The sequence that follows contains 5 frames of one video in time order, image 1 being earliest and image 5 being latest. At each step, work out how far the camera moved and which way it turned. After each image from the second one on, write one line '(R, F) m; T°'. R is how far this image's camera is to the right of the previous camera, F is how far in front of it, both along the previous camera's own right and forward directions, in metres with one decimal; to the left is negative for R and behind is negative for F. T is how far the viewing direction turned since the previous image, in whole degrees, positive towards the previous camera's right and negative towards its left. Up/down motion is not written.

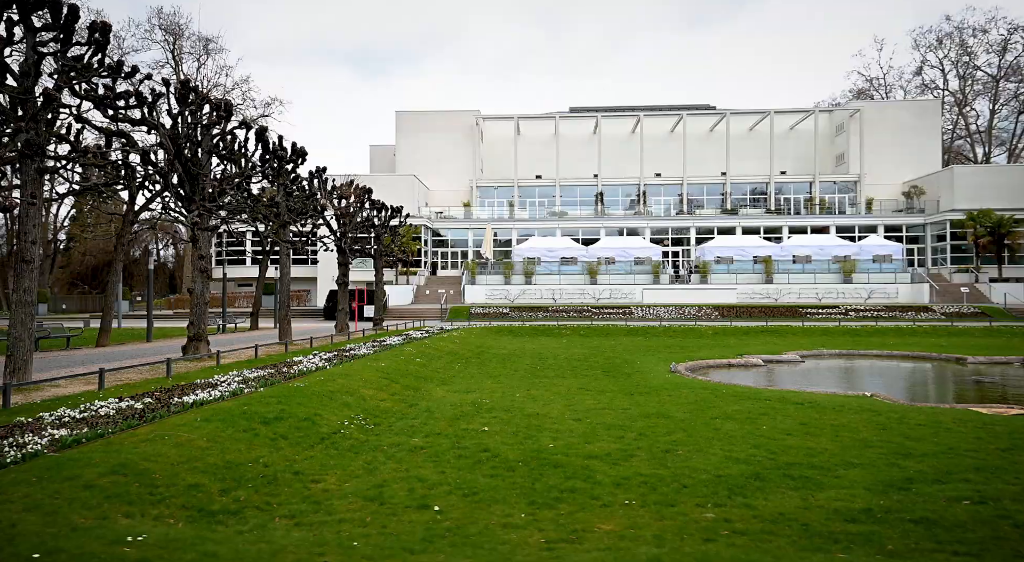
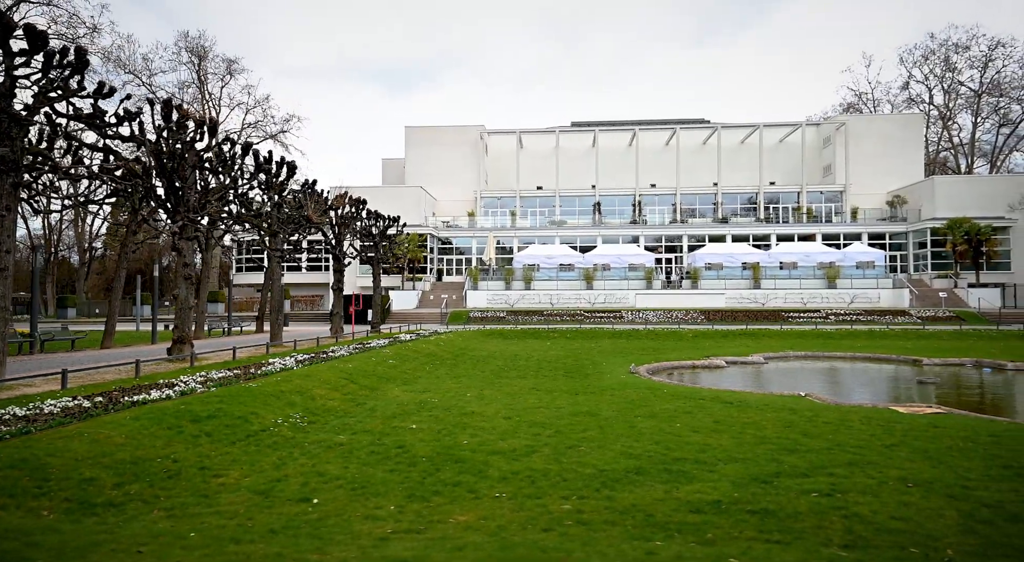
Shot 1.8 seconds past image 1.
(+1.6, -0.1) m; -1°
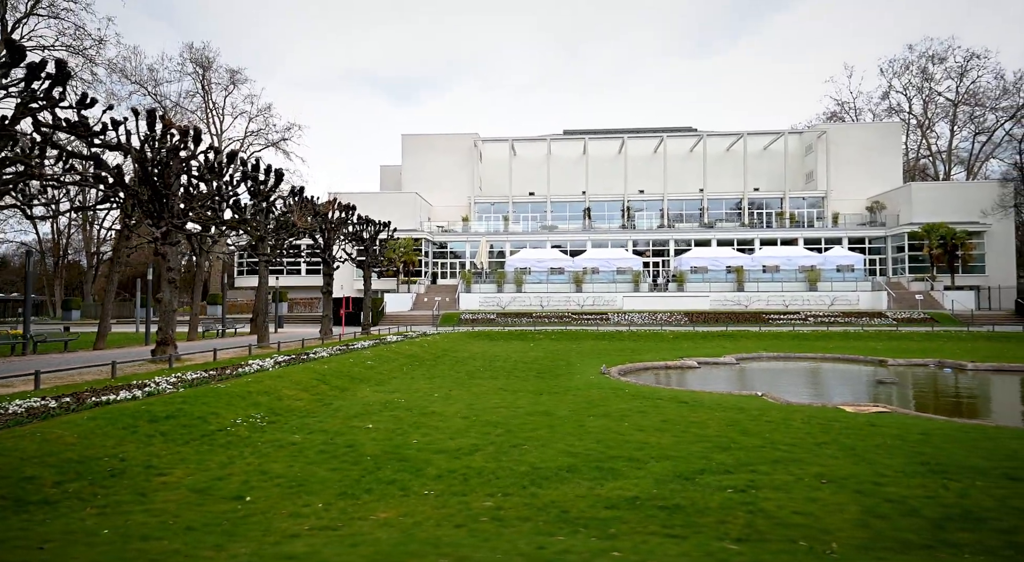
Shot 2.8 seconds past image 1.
(+0.8, -0.1) m; 0°
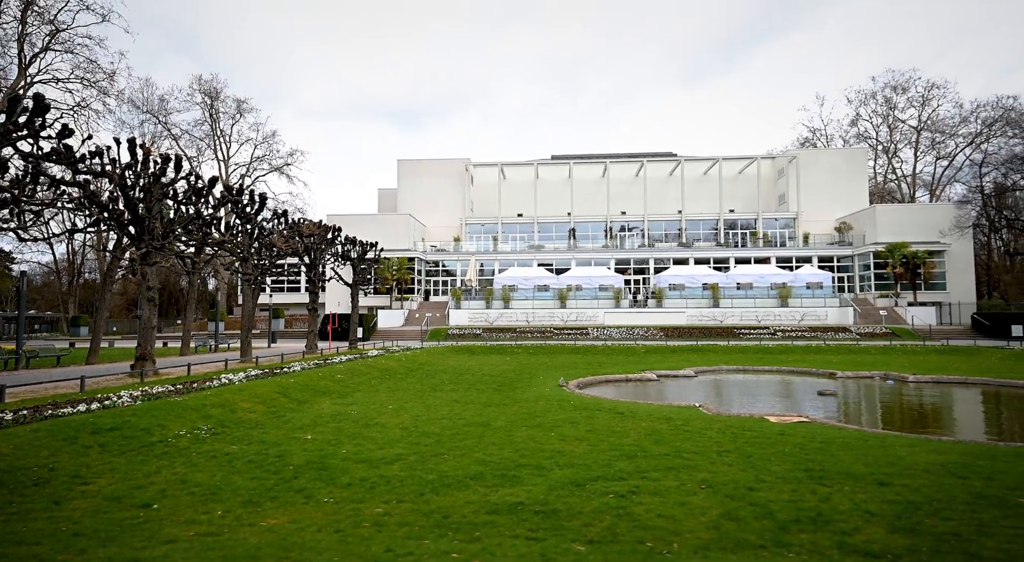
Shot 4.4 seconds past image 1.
(+1.2, -0.2) m; 0°
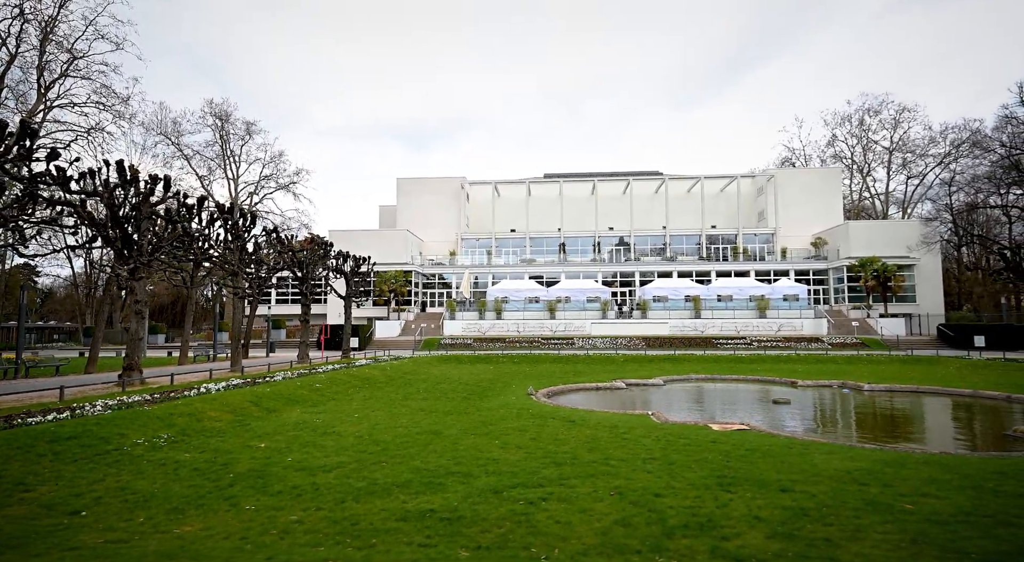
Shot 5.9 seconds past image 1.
(+1.0, -0.1) m; 0°
